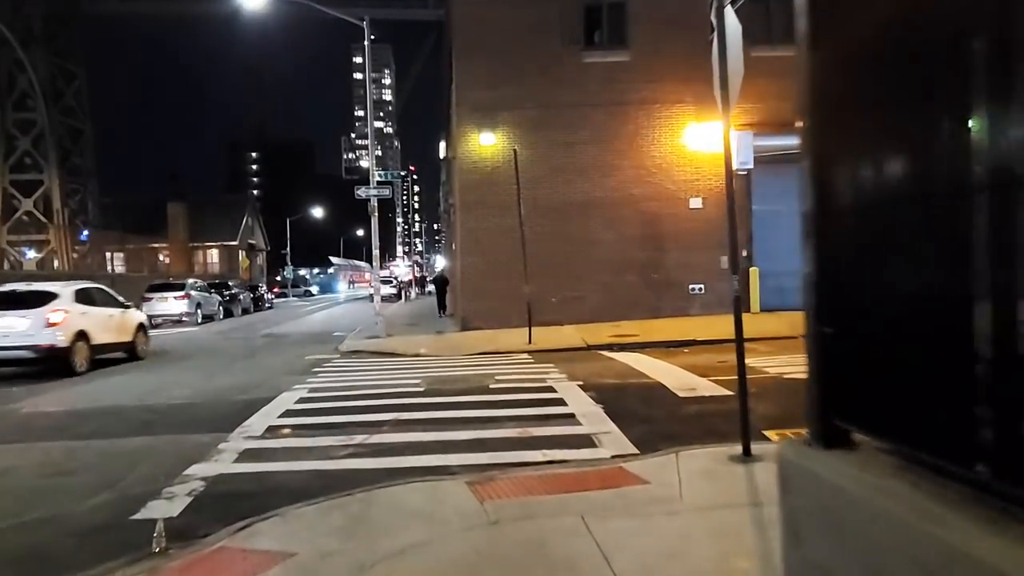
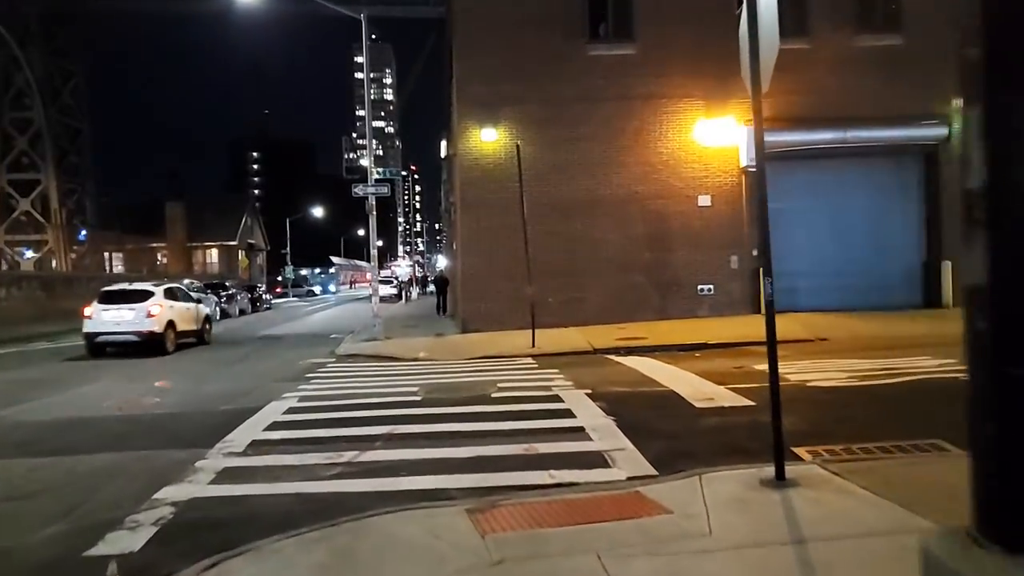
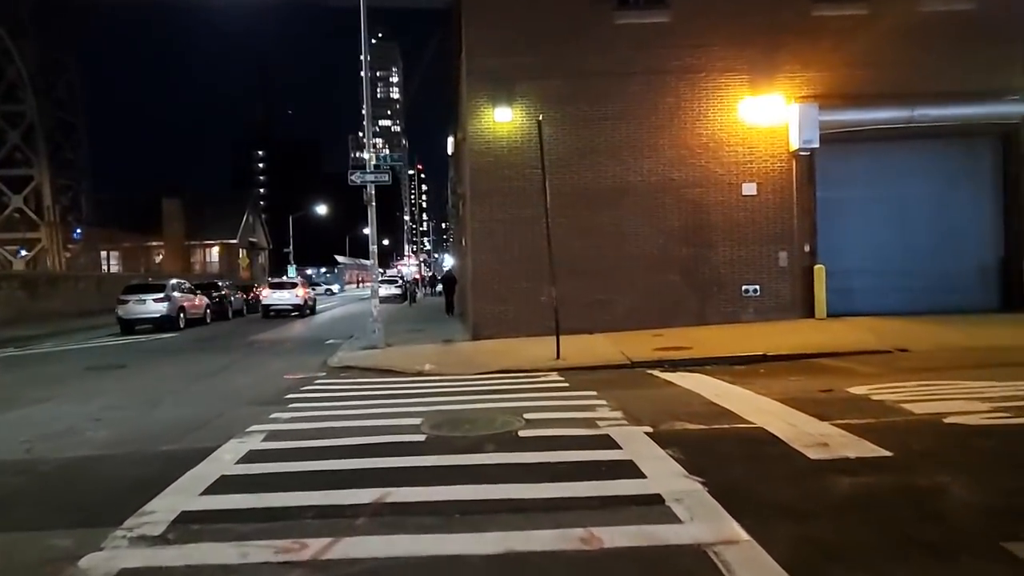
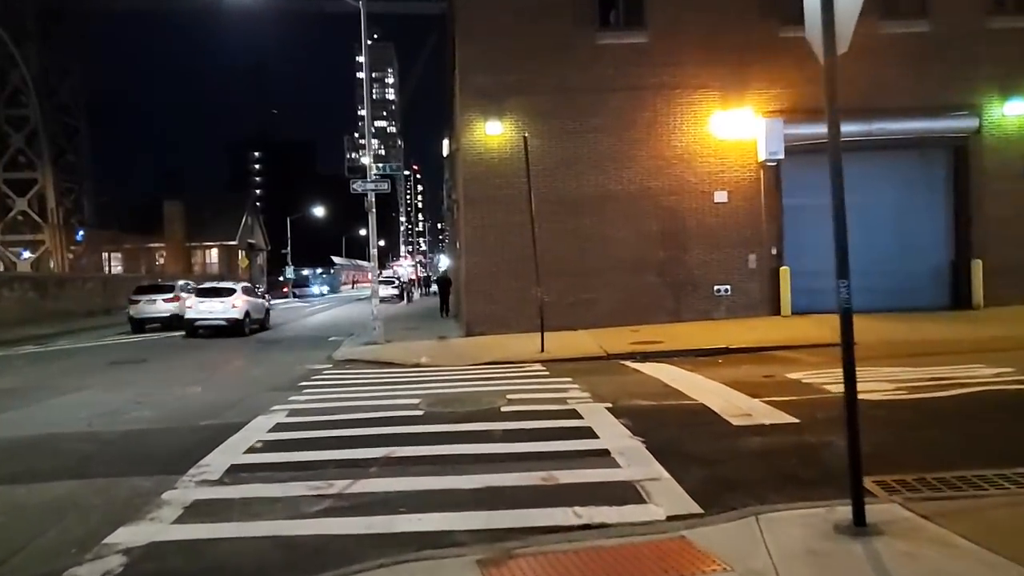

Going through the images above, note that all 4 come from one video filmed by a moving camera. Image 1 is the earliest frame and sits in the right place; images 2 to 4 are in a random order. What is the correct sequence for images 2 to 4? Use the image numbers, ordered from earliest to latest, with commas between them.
2, 4, 3
